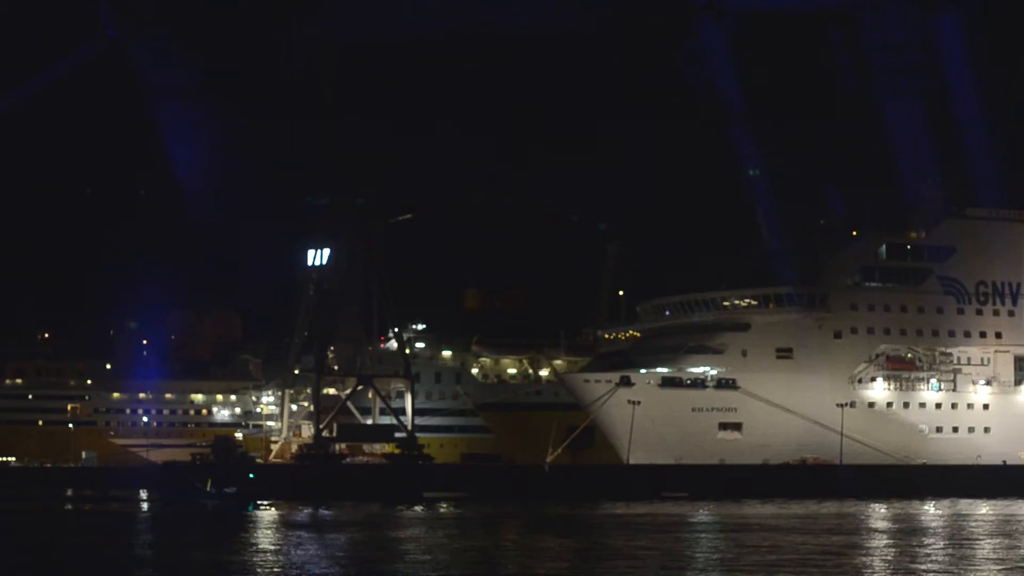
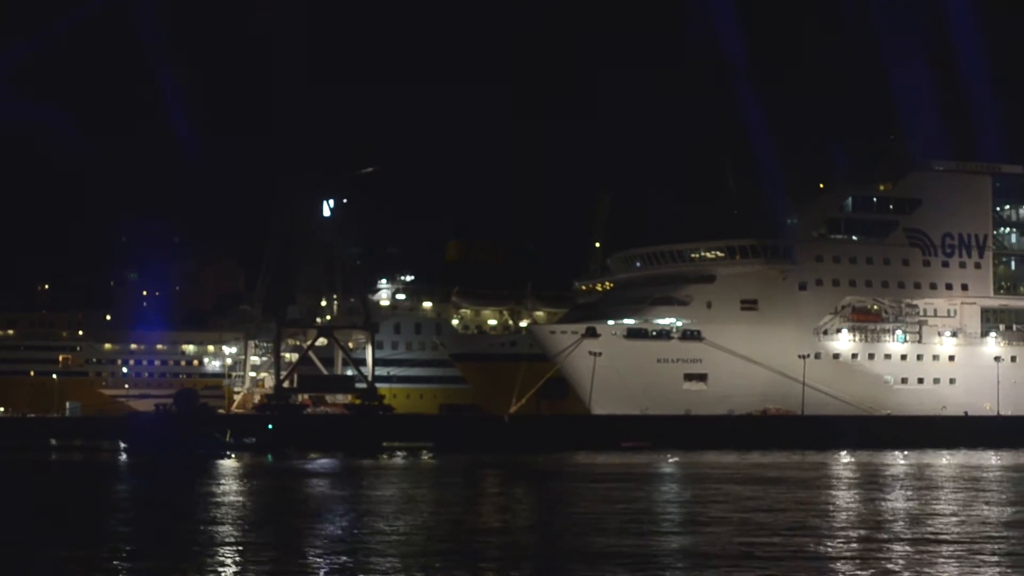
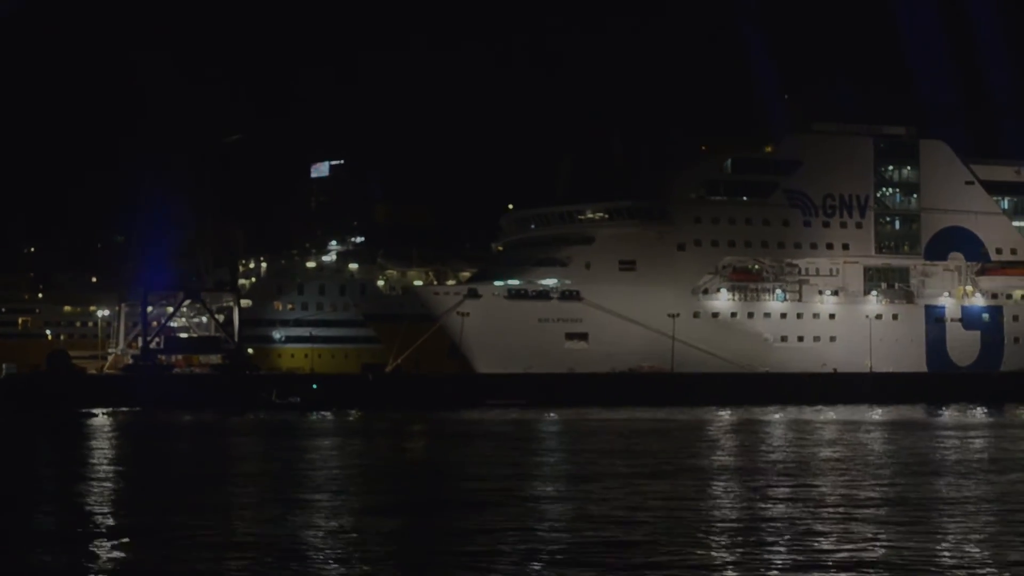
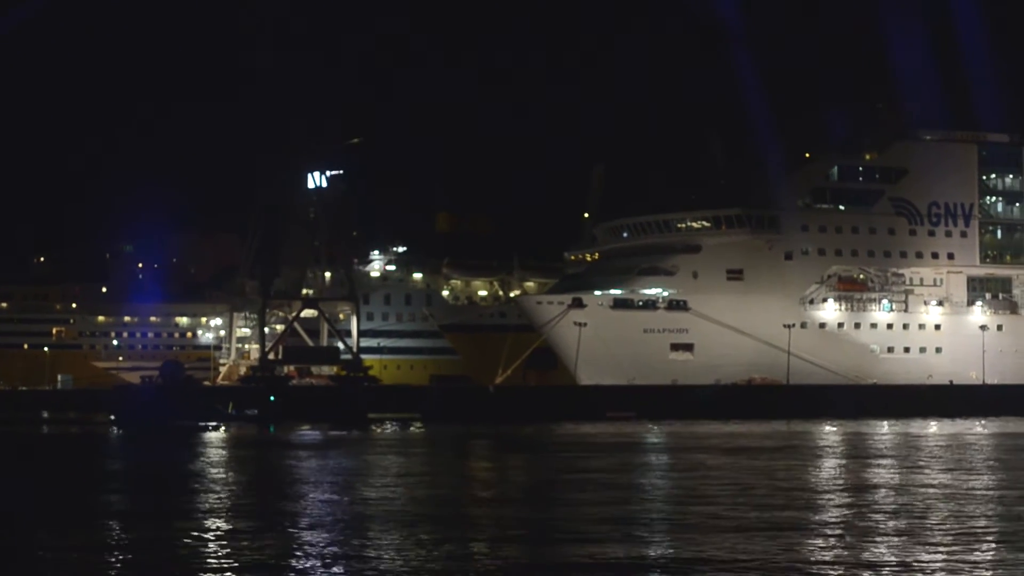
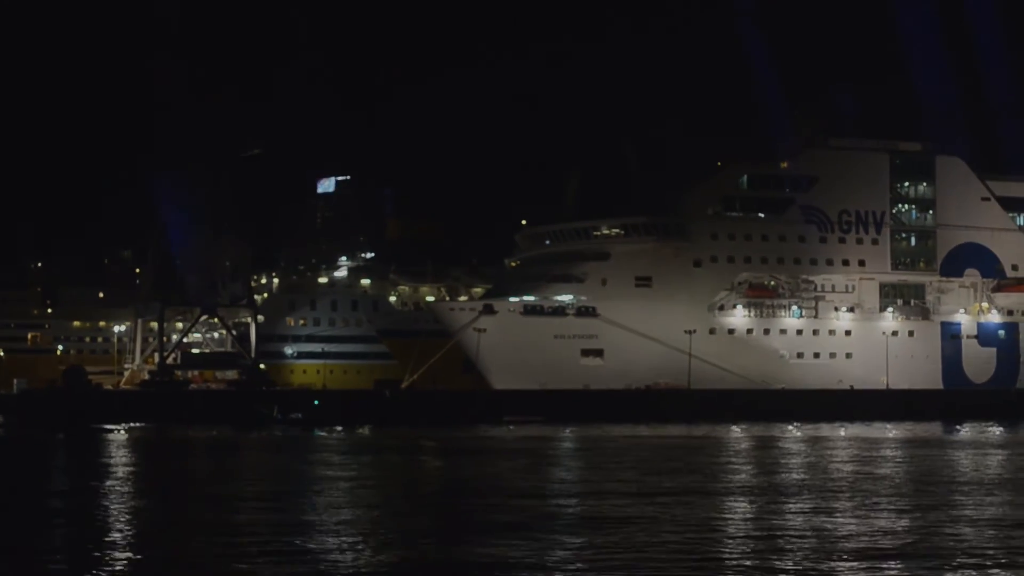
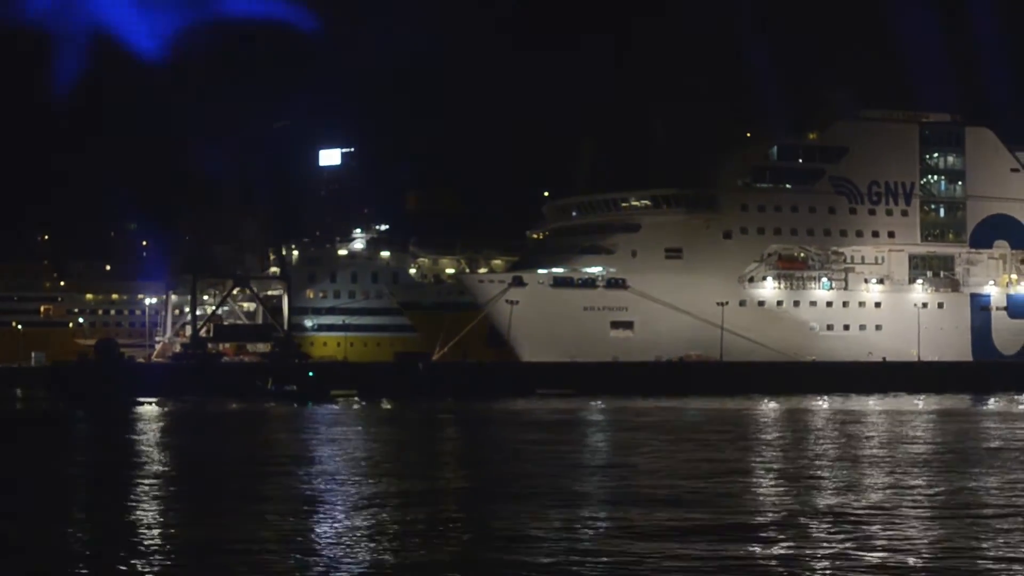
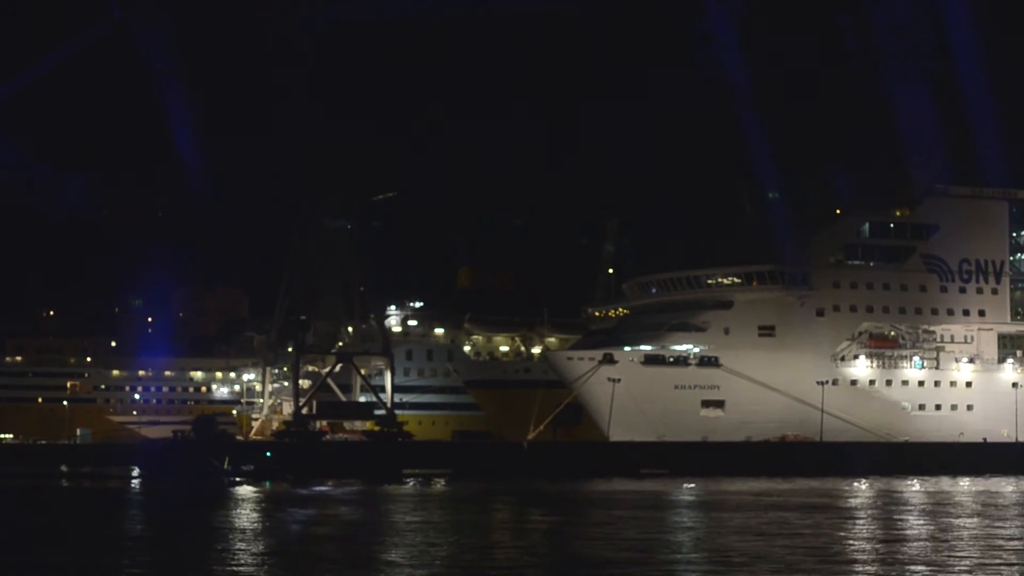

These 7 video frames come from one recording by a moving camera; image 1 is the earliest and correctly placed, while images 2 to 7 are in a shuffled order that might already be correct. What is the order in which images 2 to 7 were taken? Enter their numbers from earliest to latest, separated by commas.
7, 2, 4, 6, 5, 3
